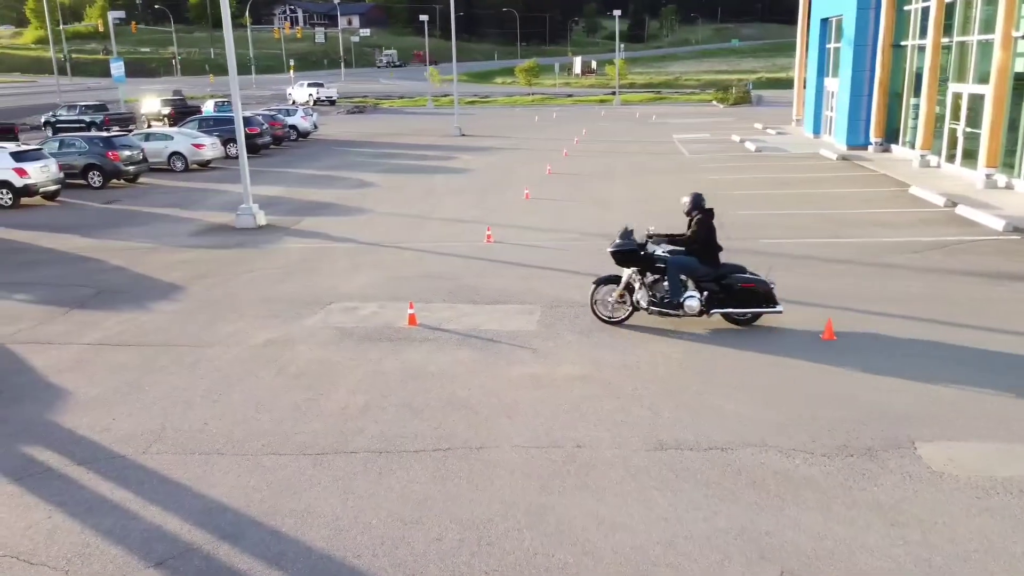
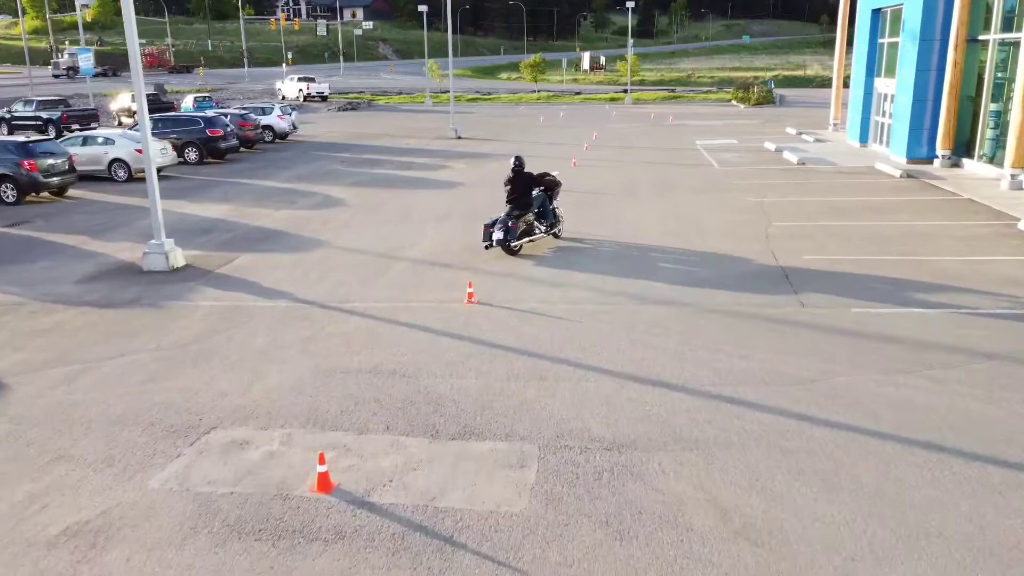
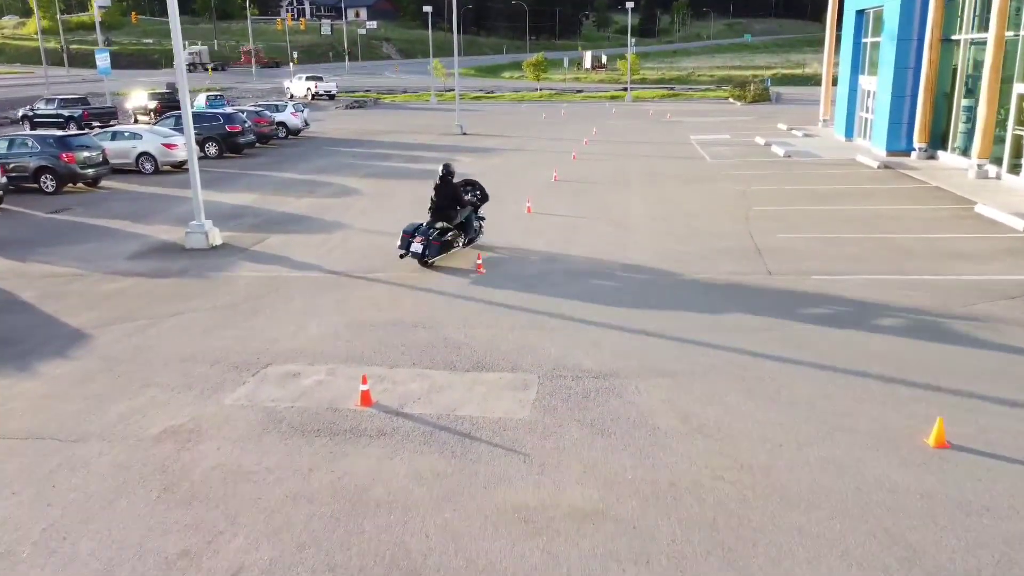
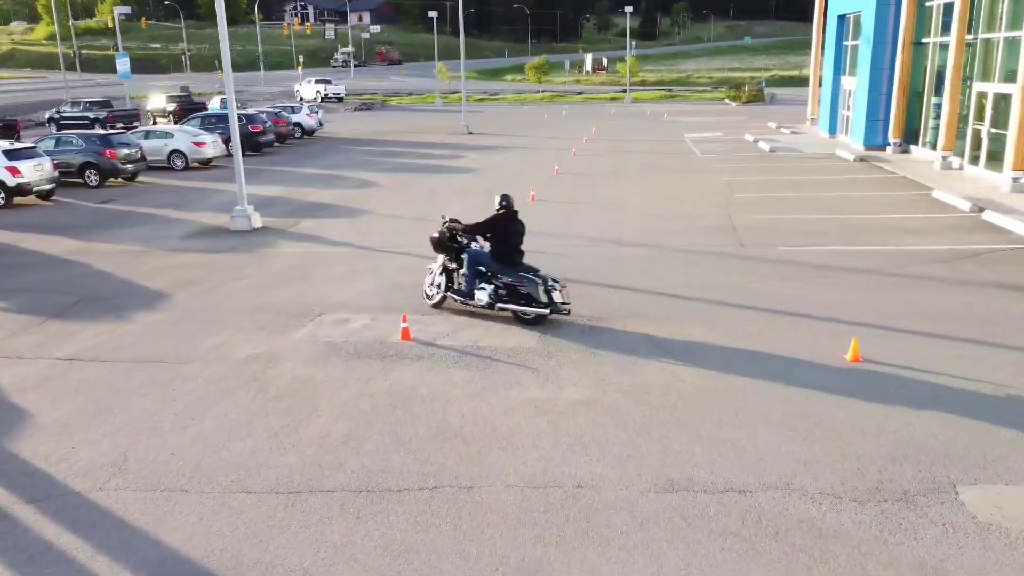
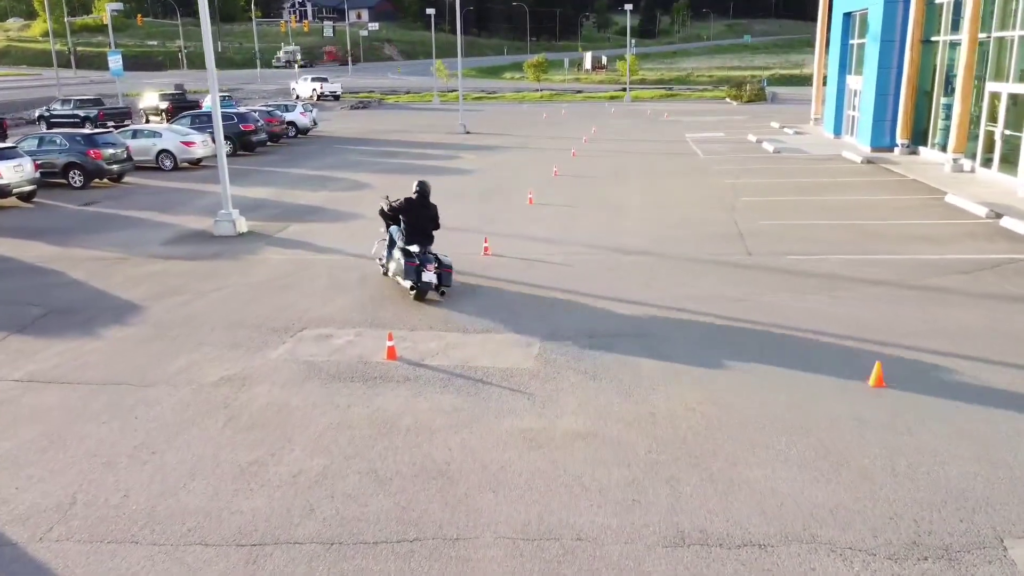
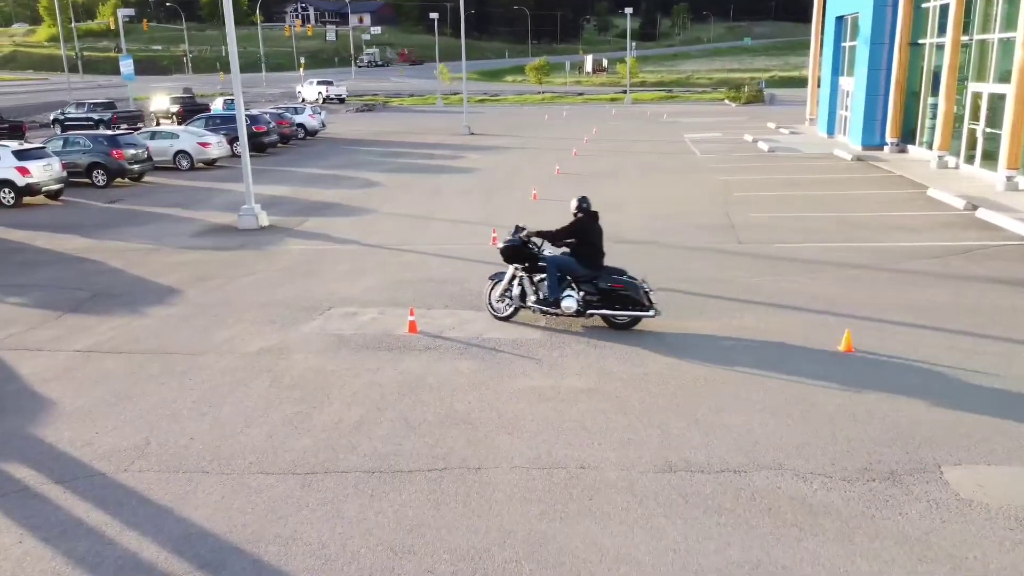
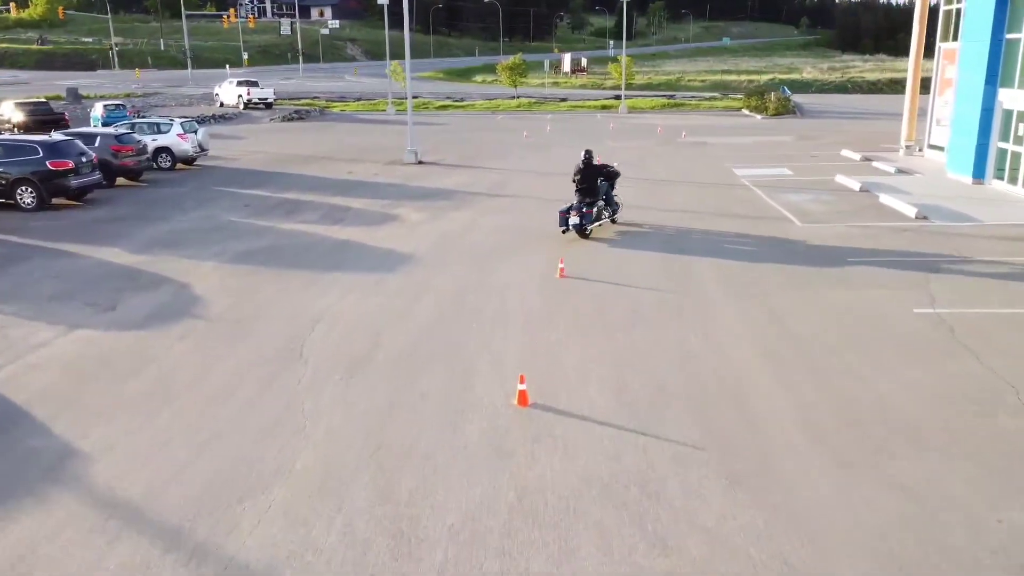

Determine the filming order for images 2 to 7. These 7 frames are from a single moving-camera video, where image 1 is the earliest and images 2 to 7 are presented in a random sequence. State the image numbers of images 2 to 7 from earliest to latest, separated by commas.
6, 4, 5, 3, 2, 7
